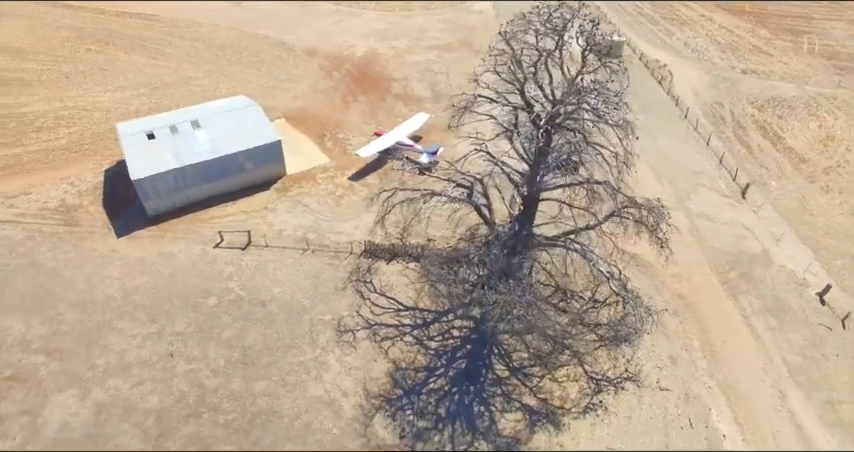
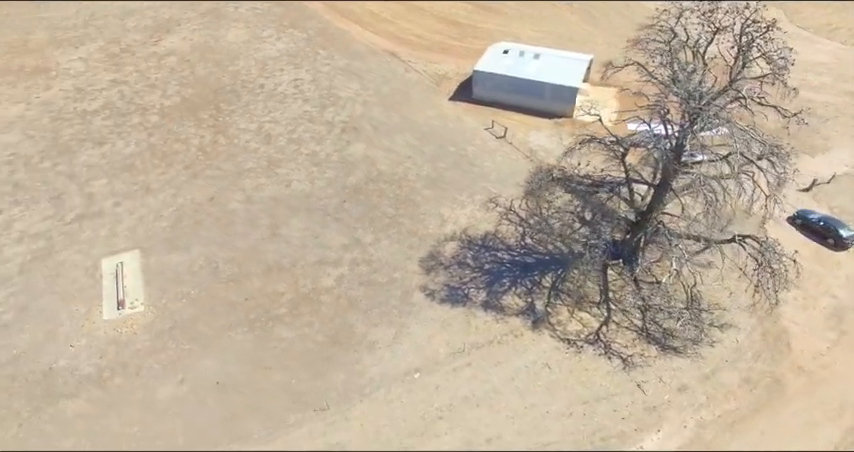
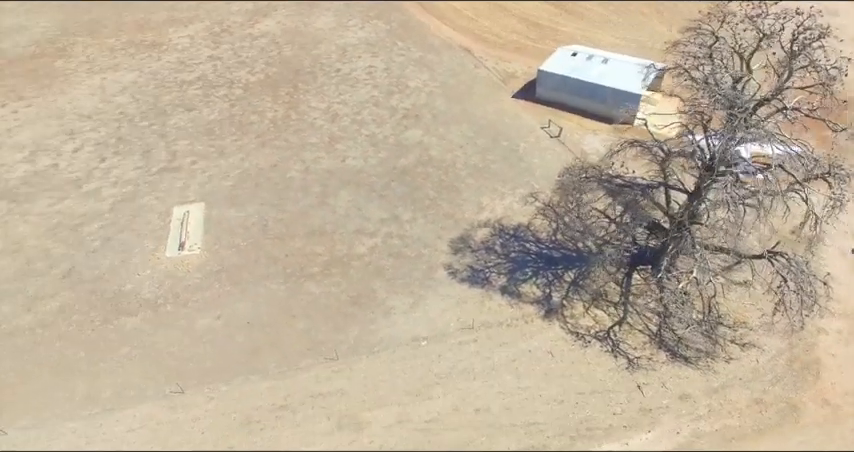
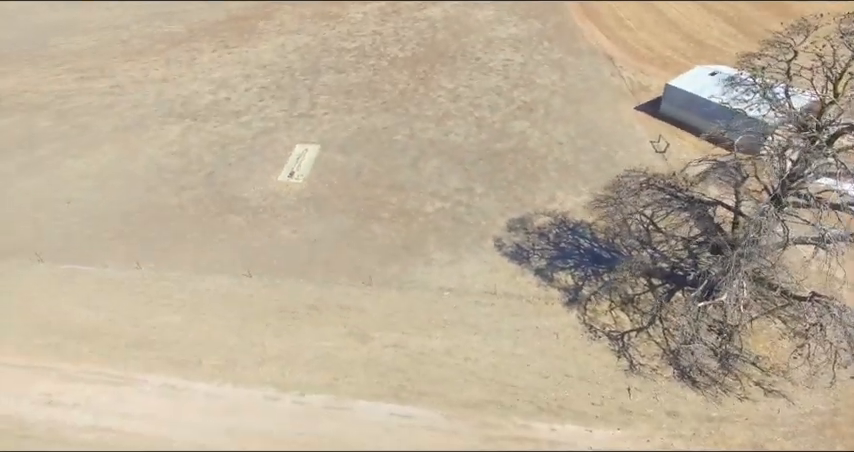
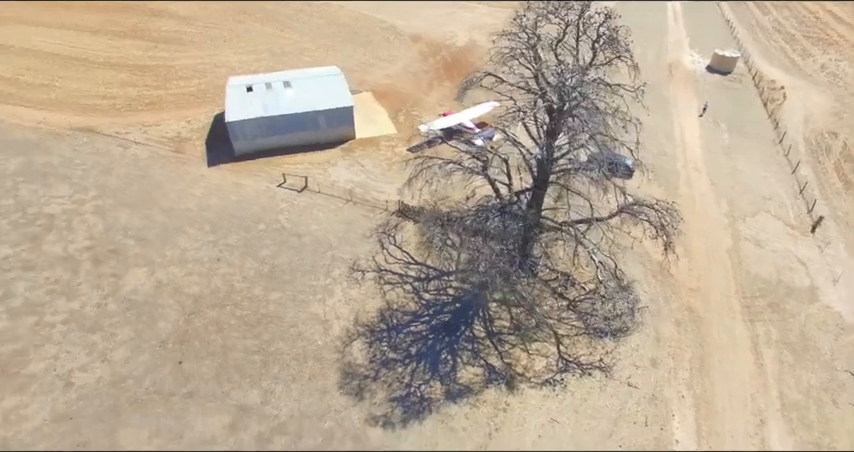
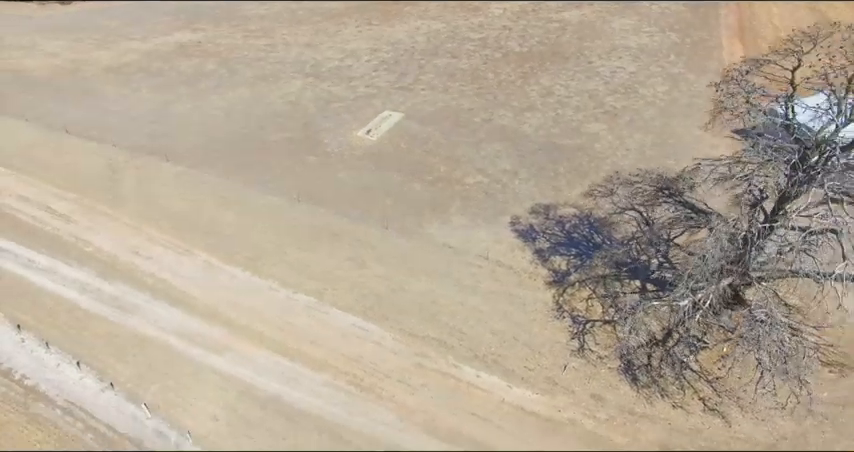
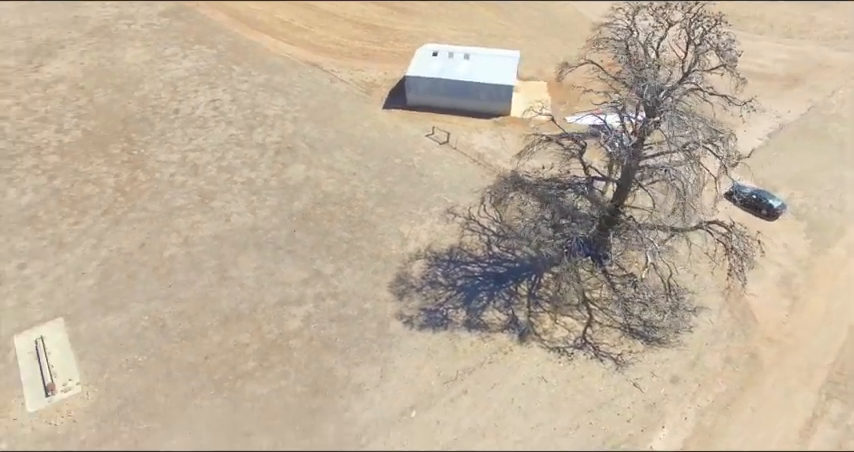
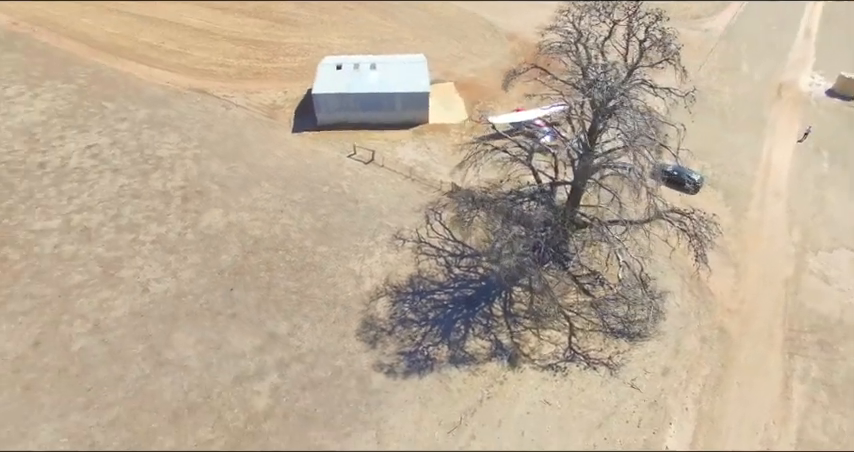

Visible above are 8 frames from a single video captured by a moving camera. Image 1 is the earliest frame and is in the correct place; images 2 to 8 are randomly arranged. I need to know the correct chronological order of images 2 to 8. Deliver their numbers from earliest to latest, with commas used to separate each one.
5, 8, 7, 2, 3, 4, 6
